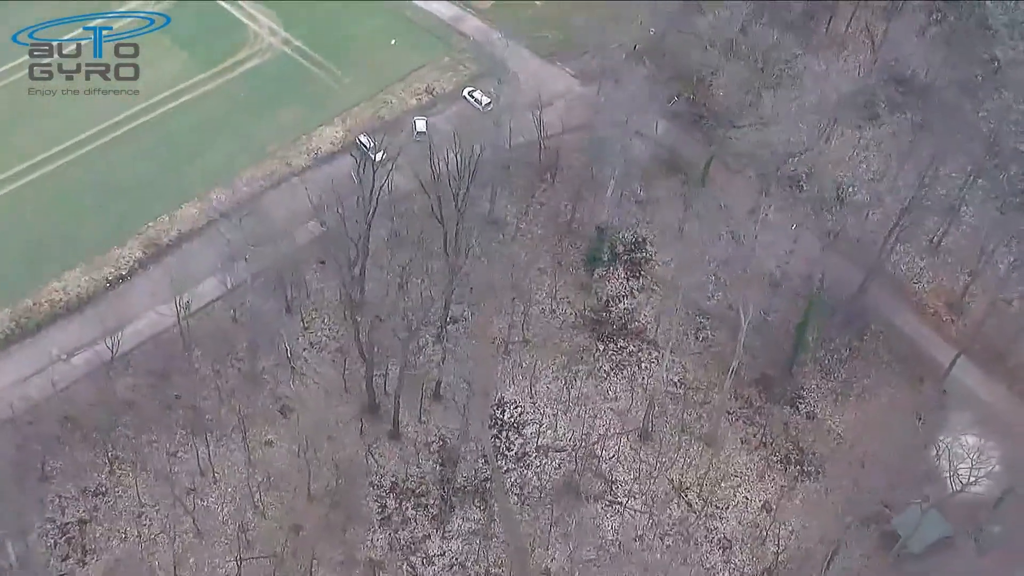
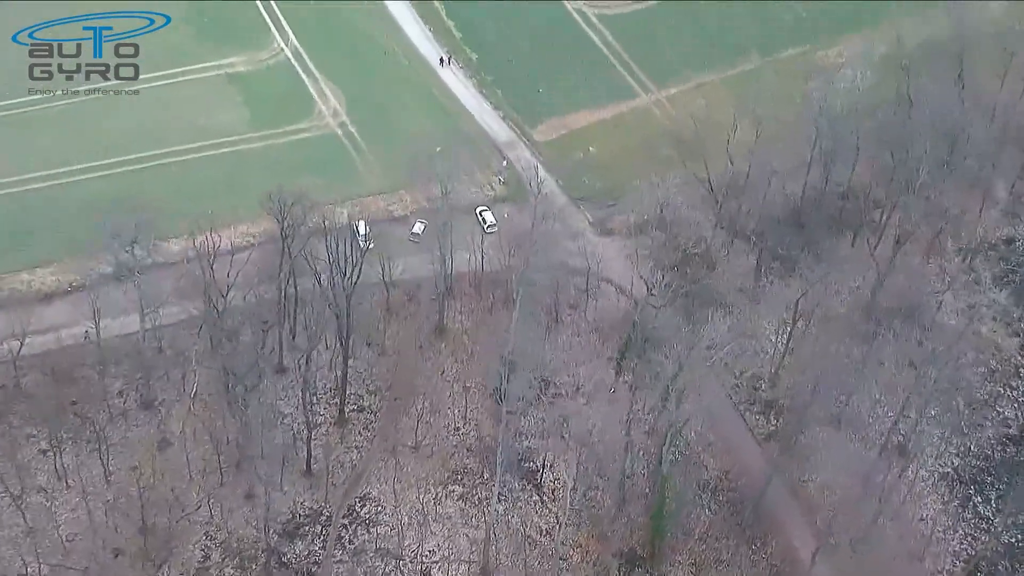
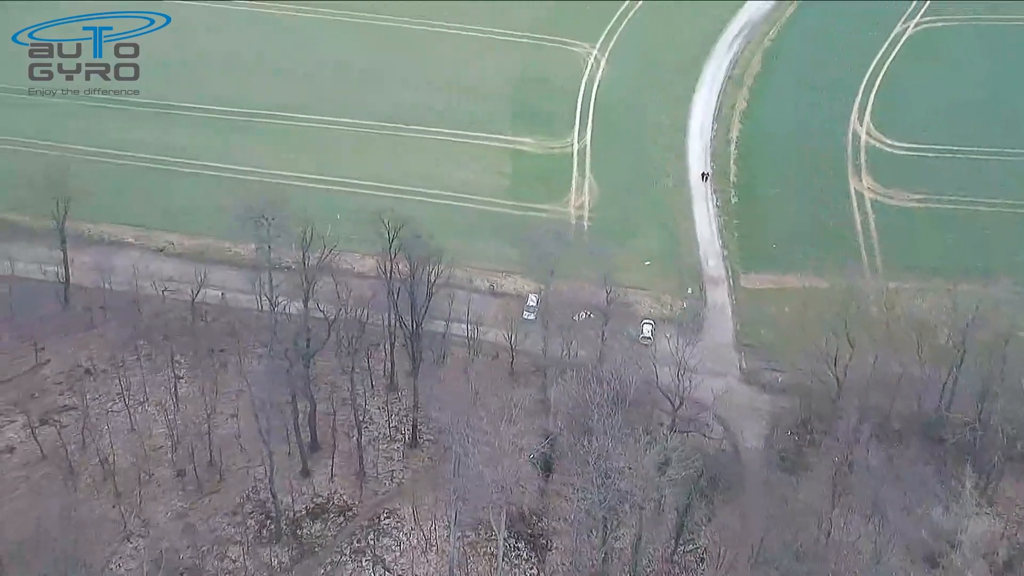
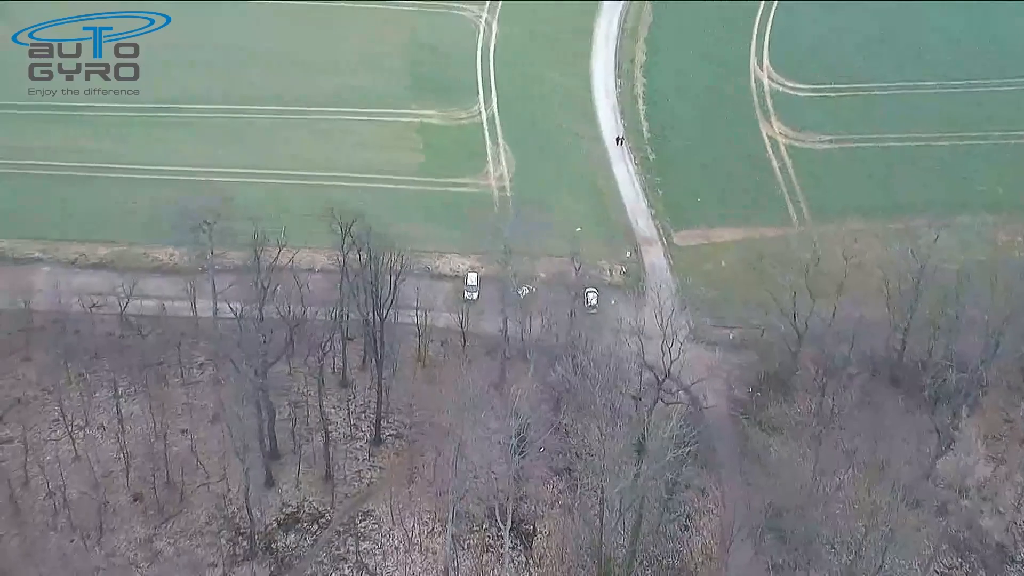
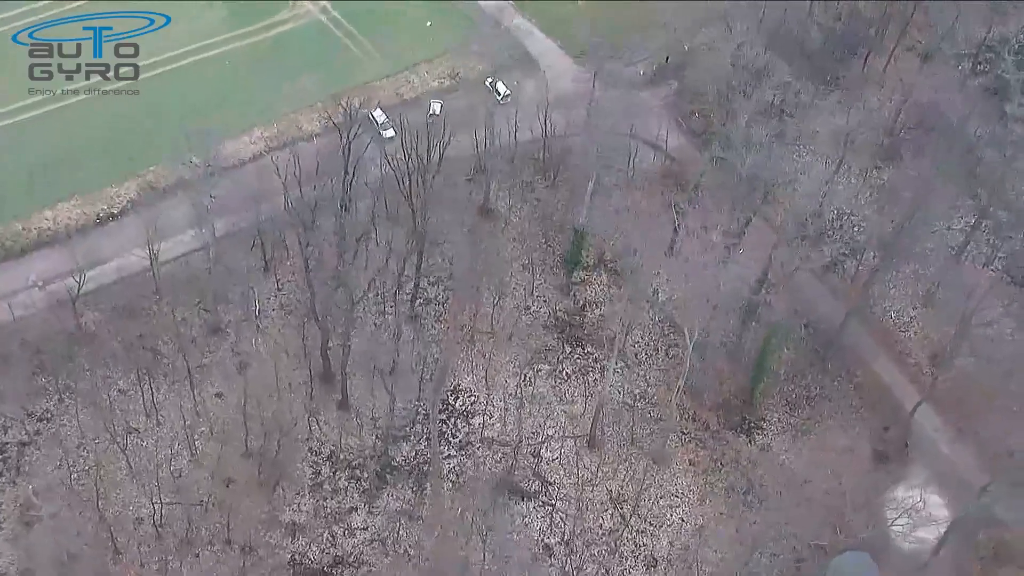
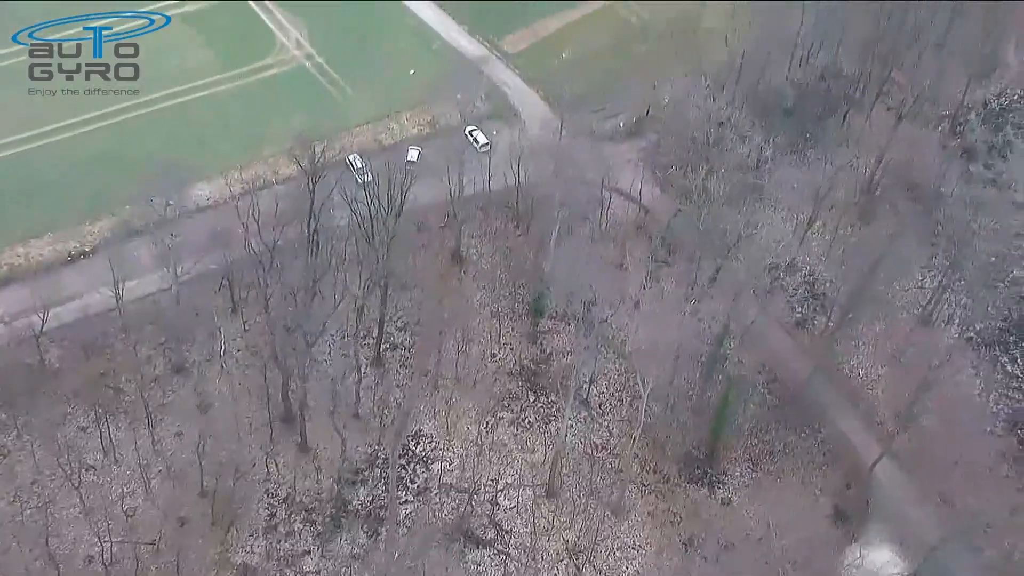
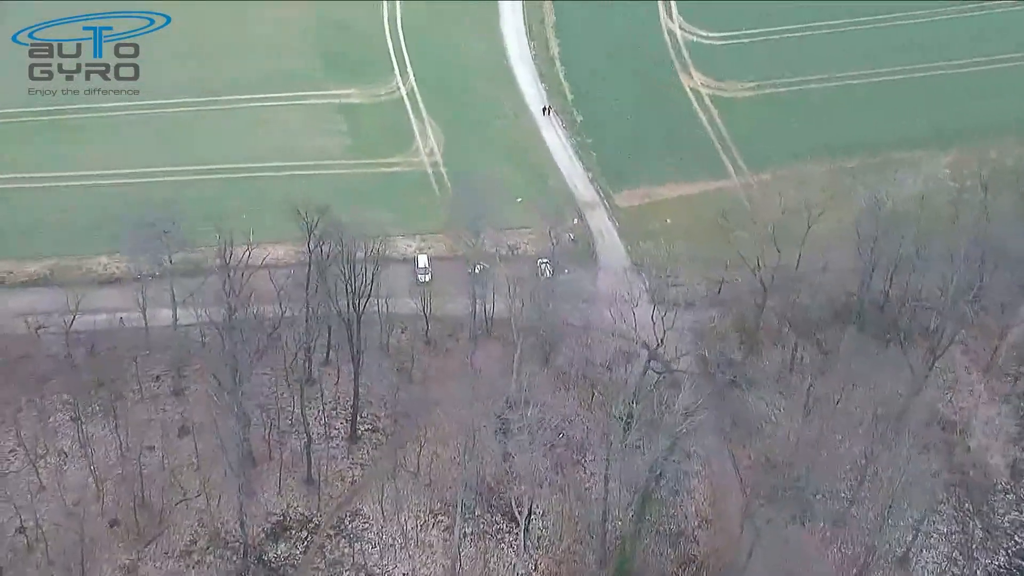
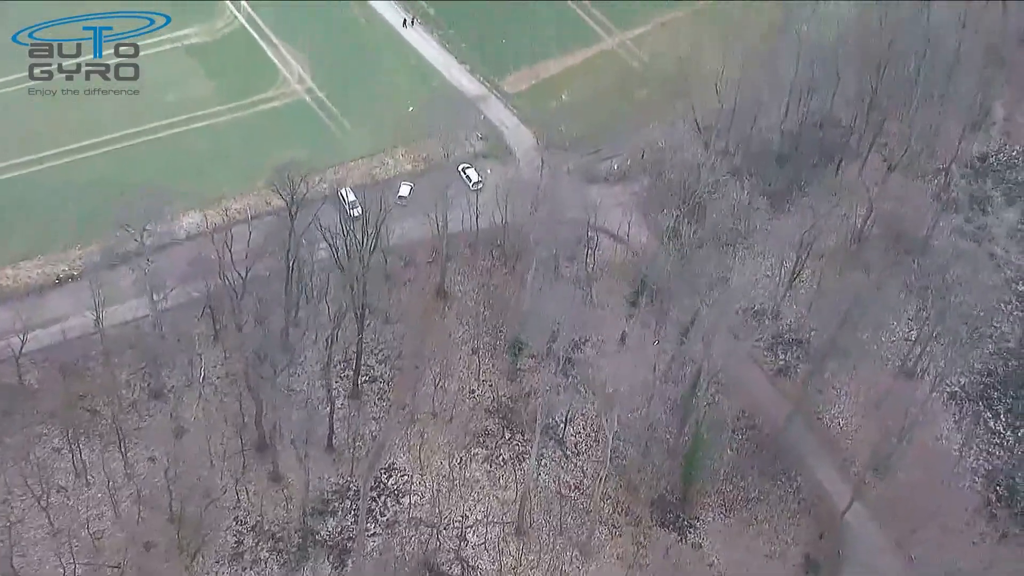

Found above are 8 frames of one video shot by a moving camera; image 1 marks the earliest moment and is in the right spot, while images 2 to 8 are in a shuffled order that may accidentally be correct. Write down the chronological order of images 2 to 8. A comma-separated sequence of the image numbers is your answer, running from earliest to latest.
5, 6, 8, 2, 7, 4, 3
